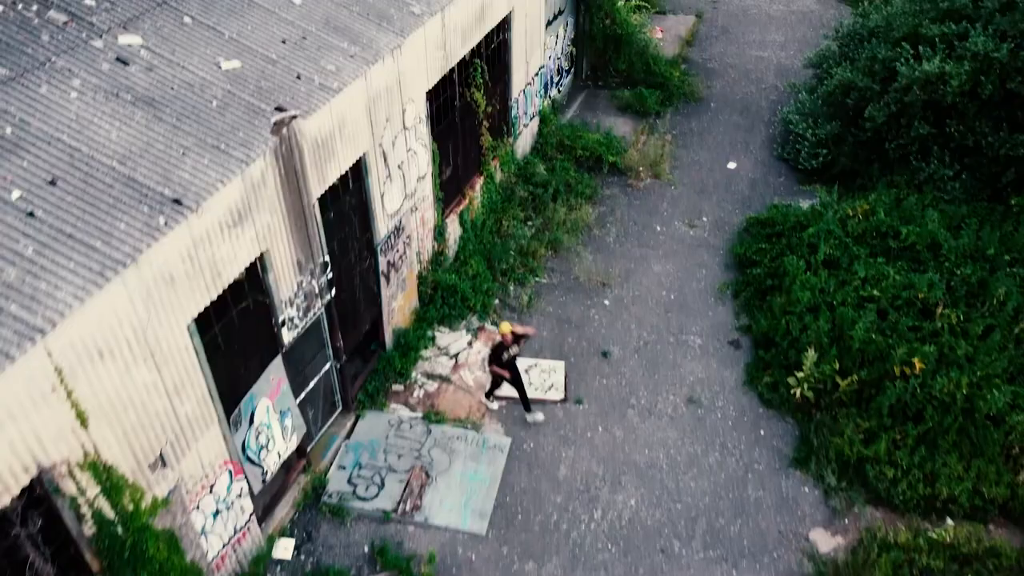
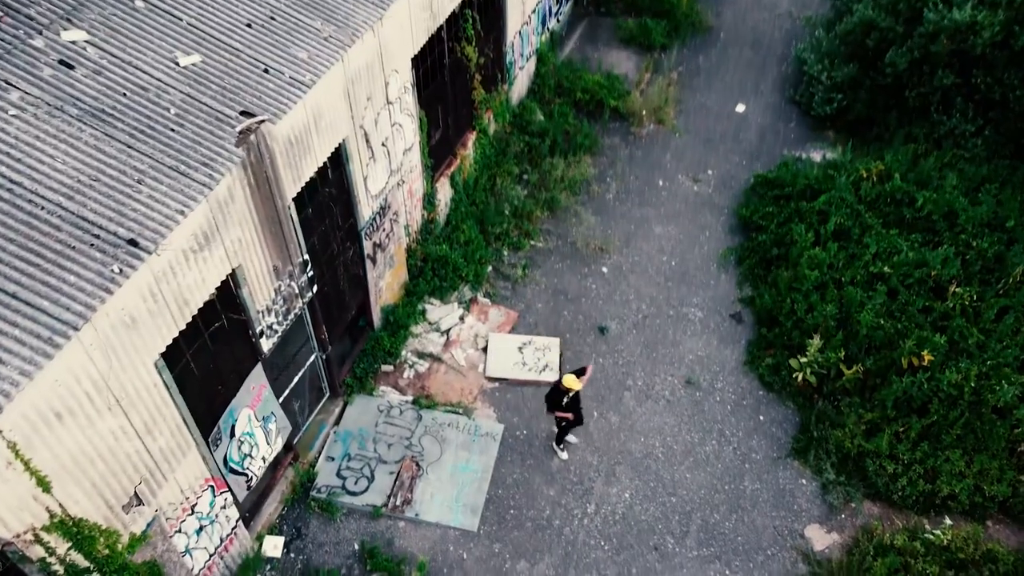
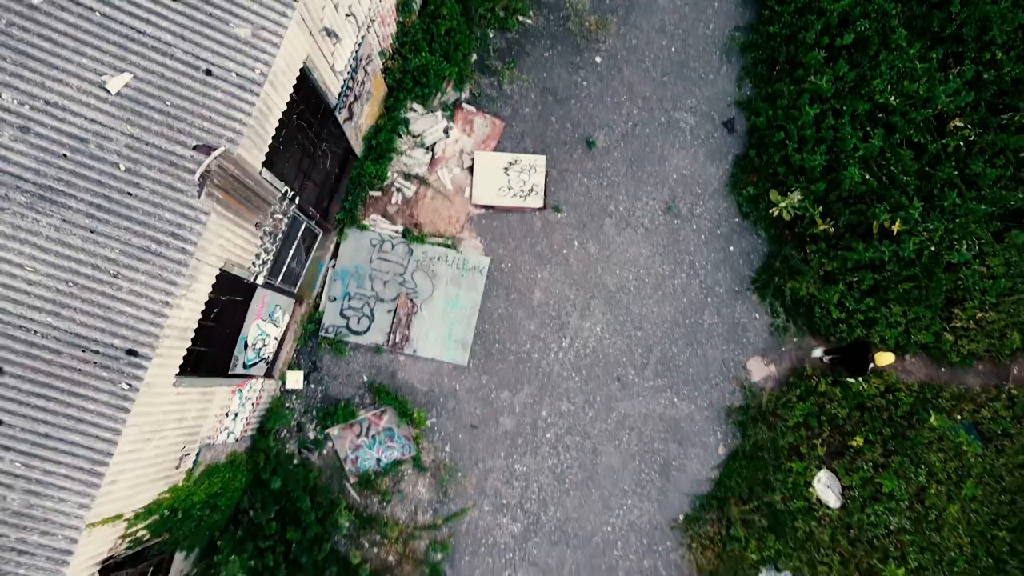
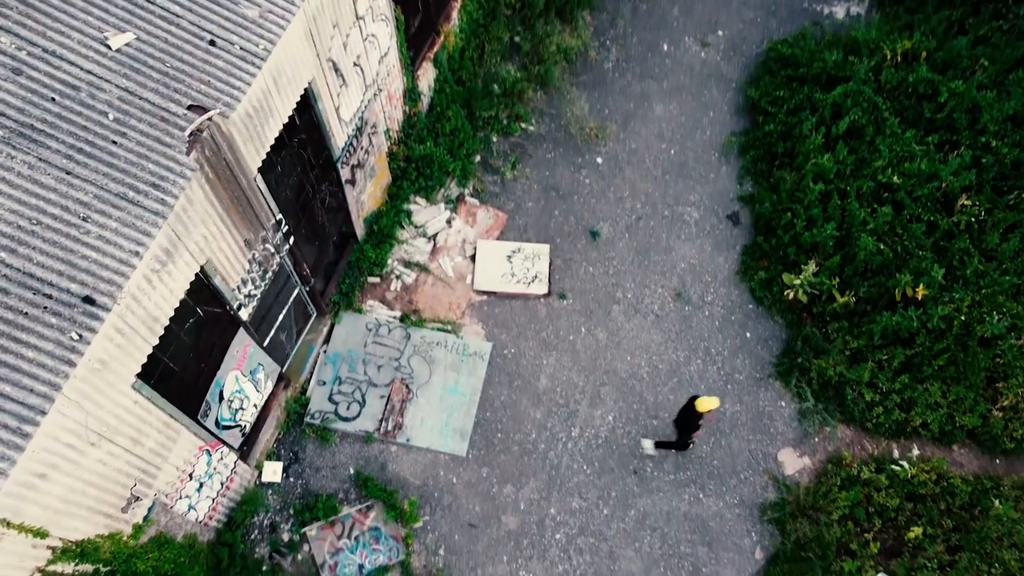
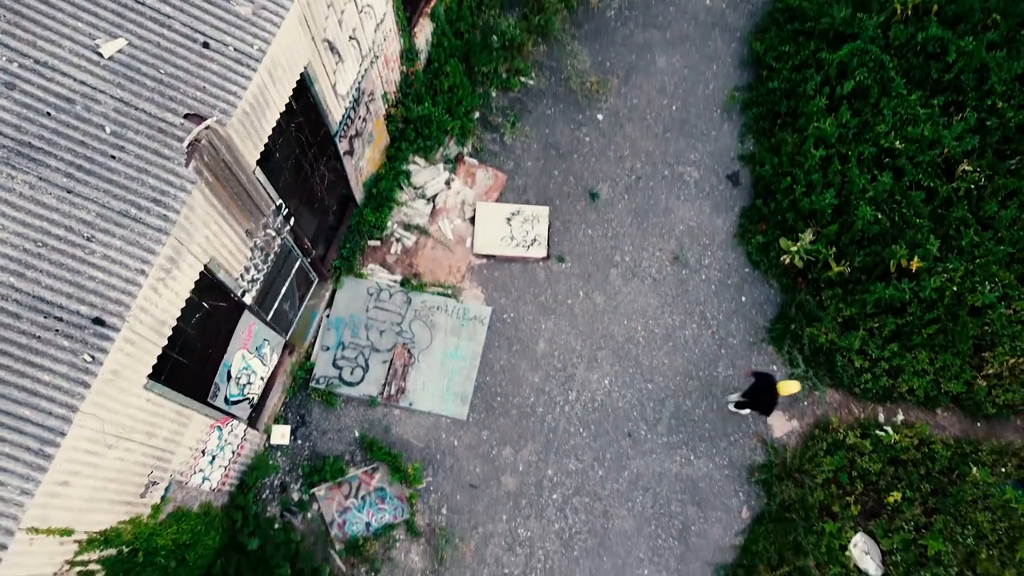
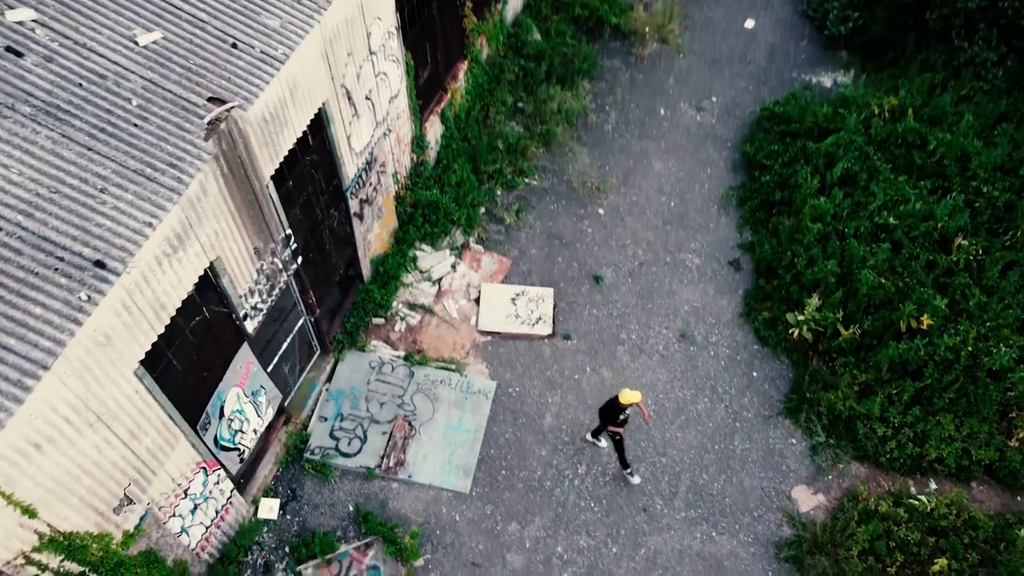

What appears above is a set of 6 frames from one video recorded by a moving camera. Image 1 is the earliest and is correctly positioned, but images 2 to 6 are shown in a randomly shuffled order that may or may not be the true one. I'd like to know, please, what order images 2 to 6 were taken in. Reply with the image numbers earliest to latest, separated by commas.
2, 6, 4, 5, 3
